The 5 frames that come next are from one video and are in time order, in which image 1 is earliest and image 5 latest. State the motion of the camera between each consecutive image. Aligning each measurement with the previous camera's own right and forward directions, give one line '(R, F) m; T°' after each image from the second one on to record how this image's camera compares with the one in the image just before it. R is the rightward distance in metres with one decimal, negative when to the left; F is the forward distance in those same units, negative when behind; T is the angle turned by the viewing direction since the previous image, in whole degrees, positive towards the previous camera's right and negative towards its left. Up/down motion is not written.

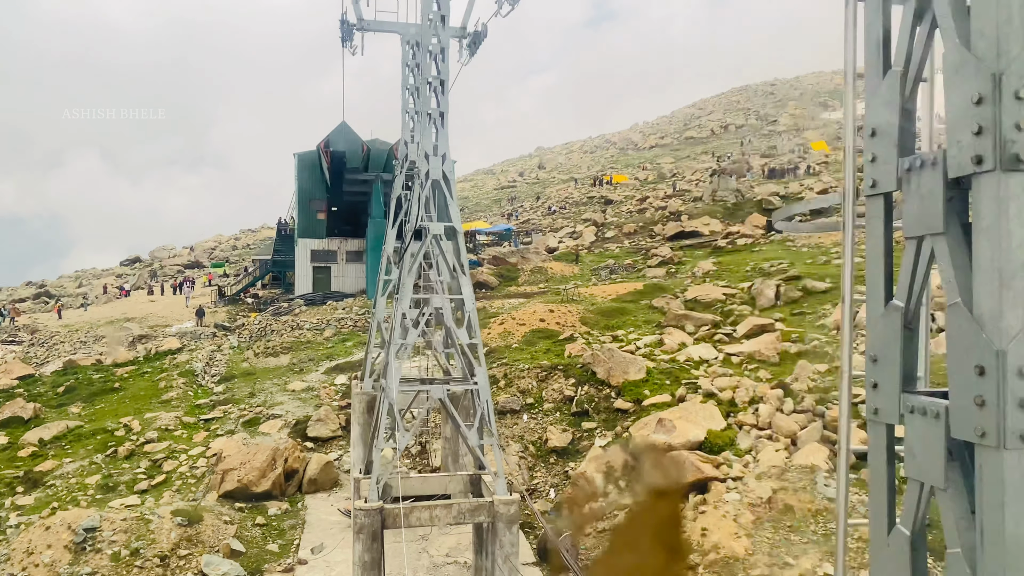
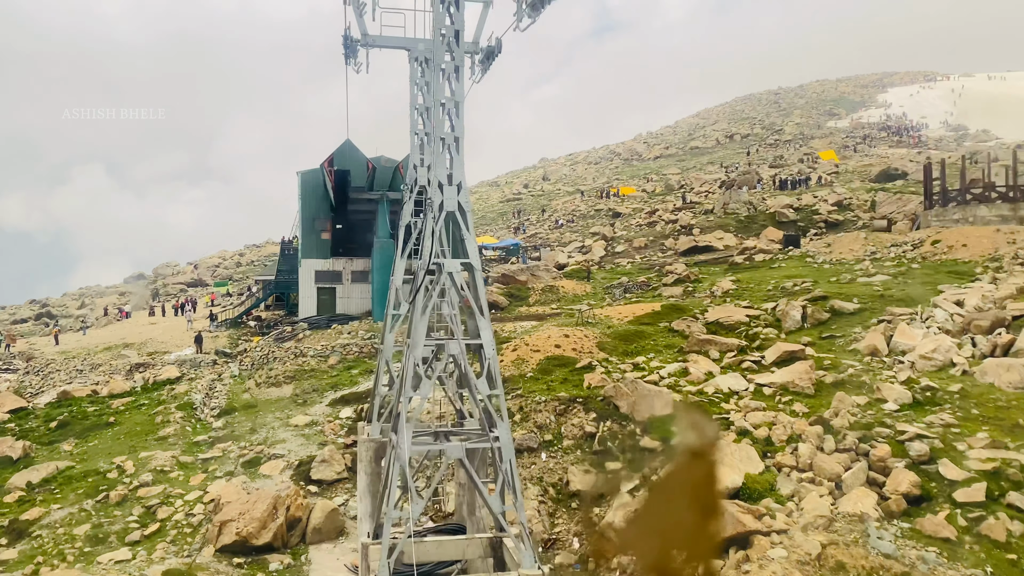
(-0.2, +1.0) m; 0°
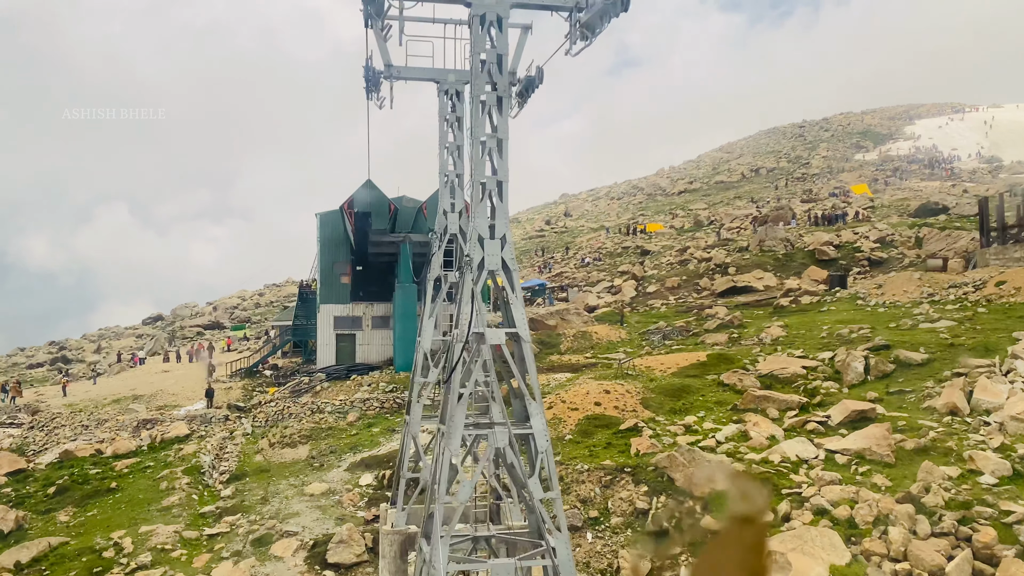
(-0.3, +1.6) m; -1°
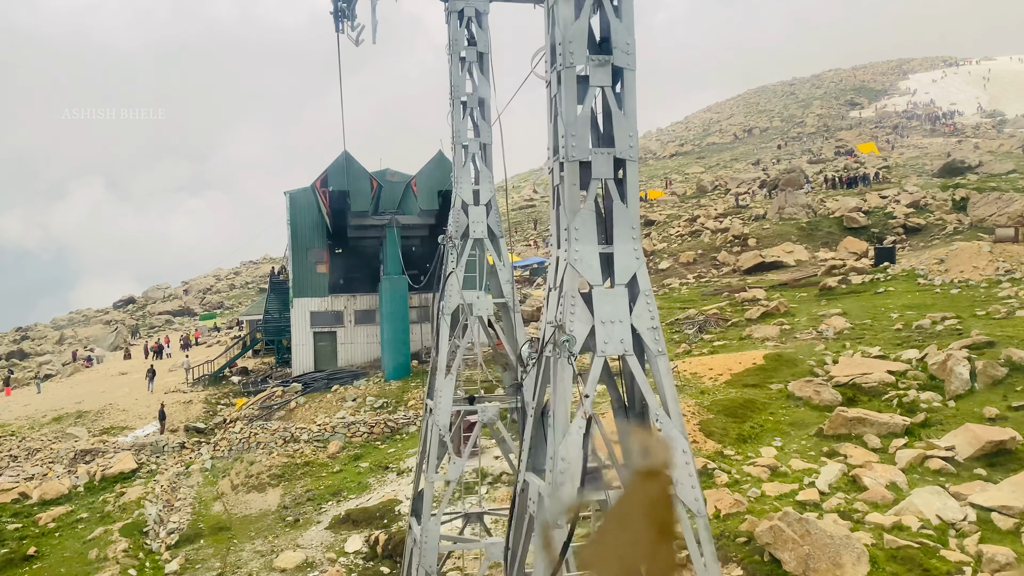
(-0.7, +3.9) m; +1°
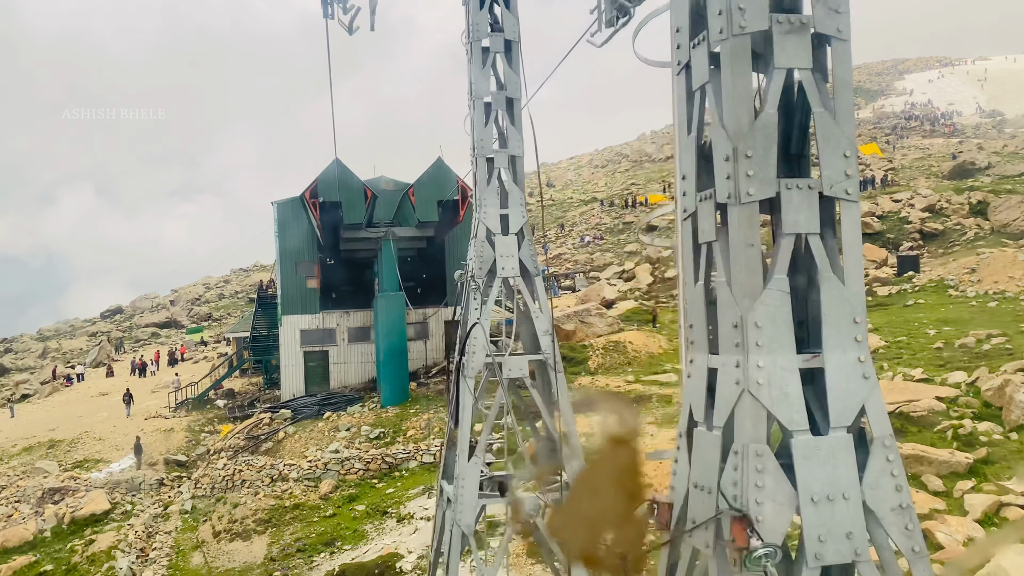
(-0.3, +1.5) m; +1°
